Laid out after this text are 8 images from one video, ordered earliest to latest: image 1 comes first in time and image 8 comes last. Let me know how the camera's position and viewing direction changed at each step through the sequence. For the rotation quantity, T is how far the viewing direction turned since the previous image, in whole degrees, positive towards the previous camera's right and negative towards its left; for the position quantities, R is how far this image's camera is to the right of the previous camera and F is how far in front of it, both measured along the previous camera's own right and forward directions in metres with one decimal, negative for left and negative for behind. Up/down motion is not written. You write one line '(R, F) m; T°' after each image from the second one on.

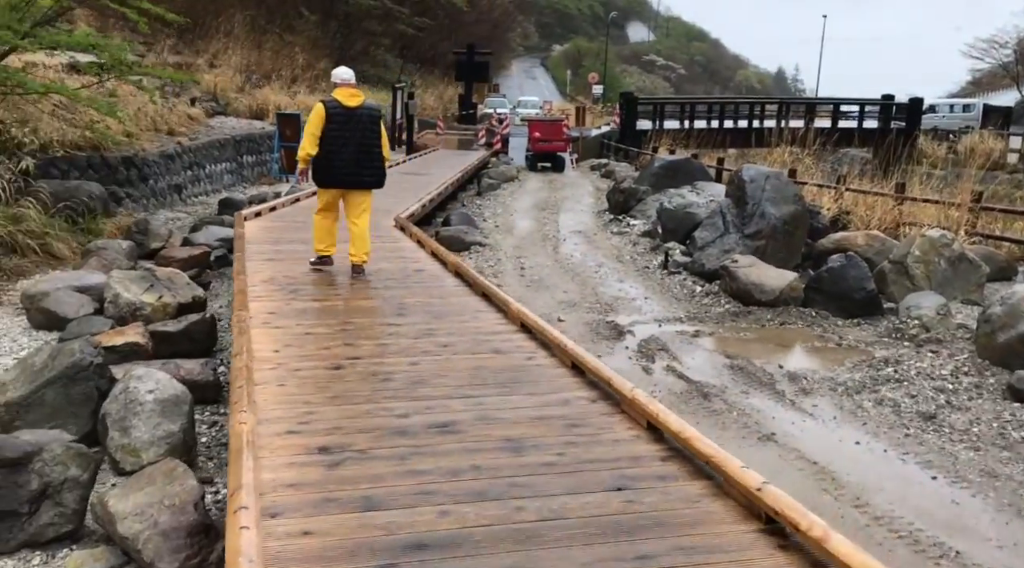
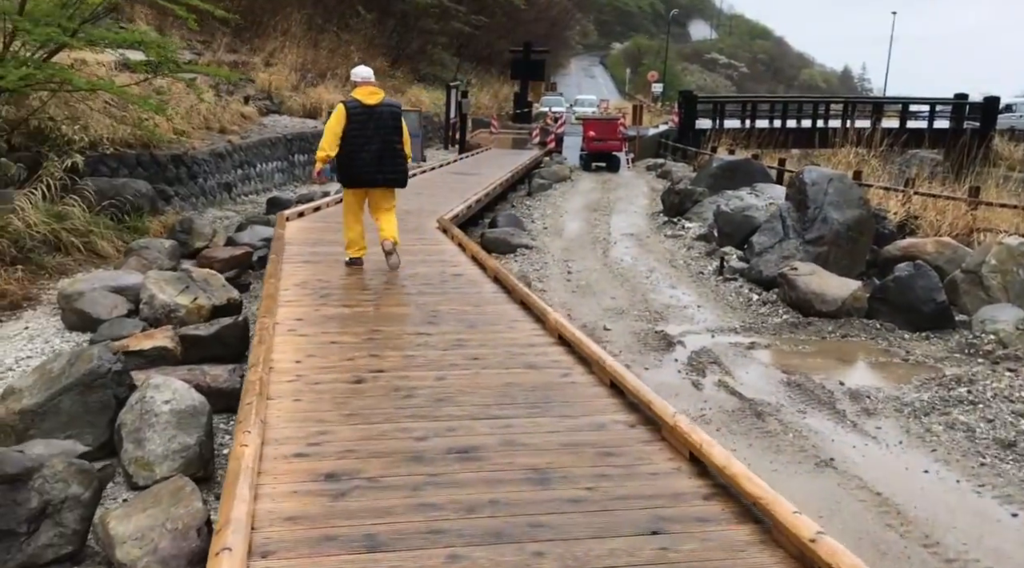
(+0.1, +0.3) m; -4°
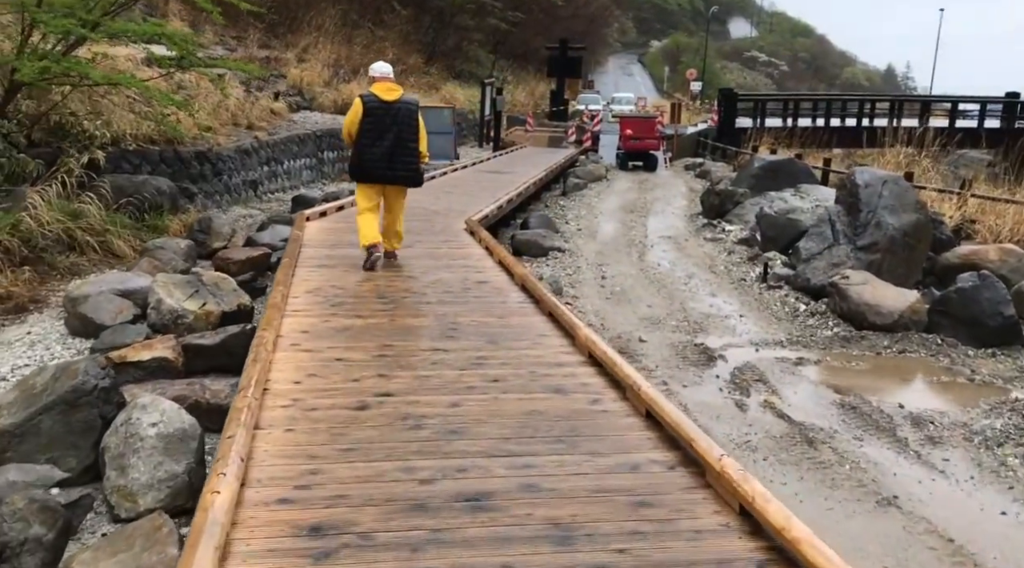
(0.0, +0.5) m; -2°
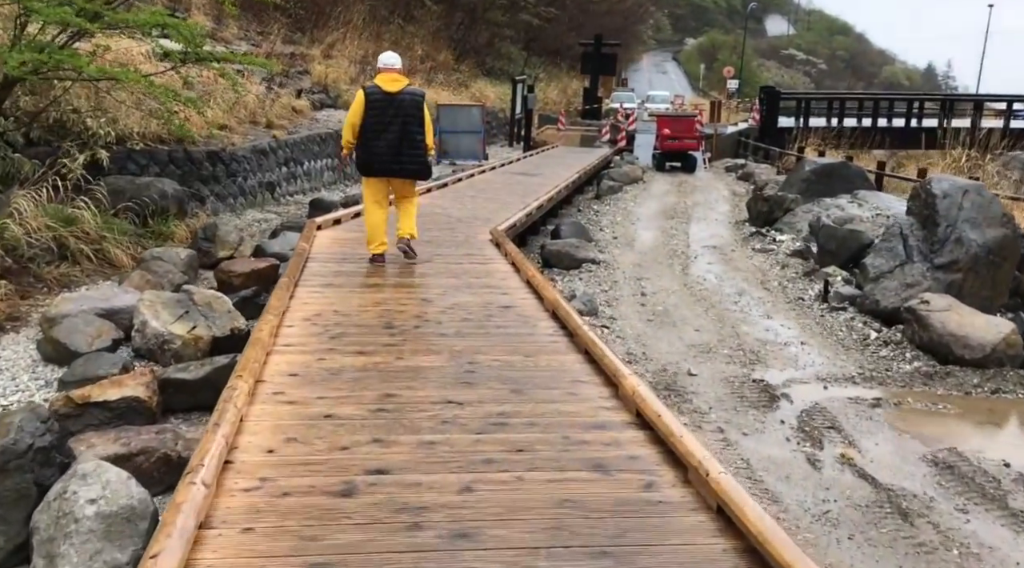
(0.0, +0.8) m; -2°
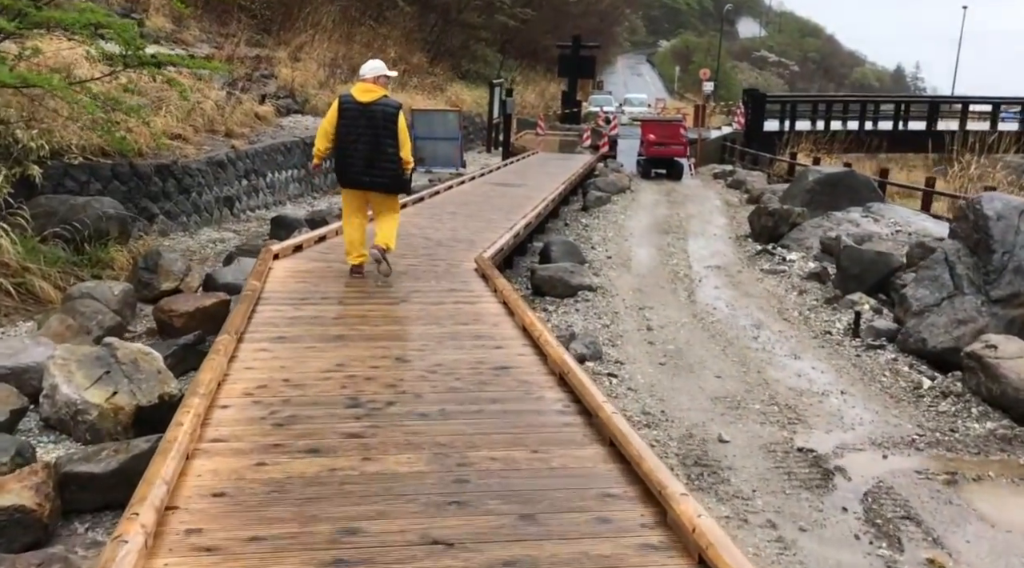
(-0.1, +1.0) m; +2°
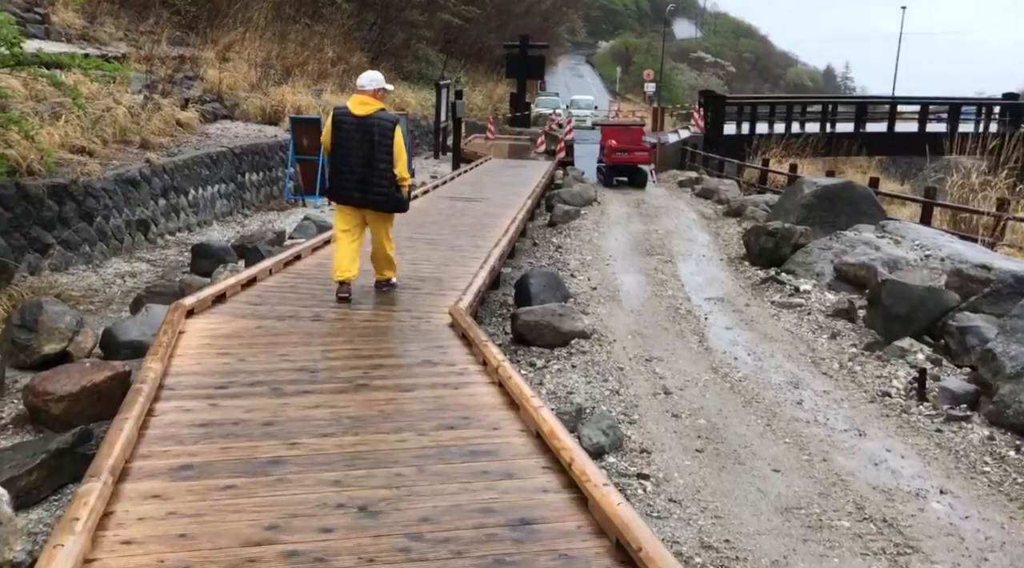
(-0.3, +1.5) m; +4°
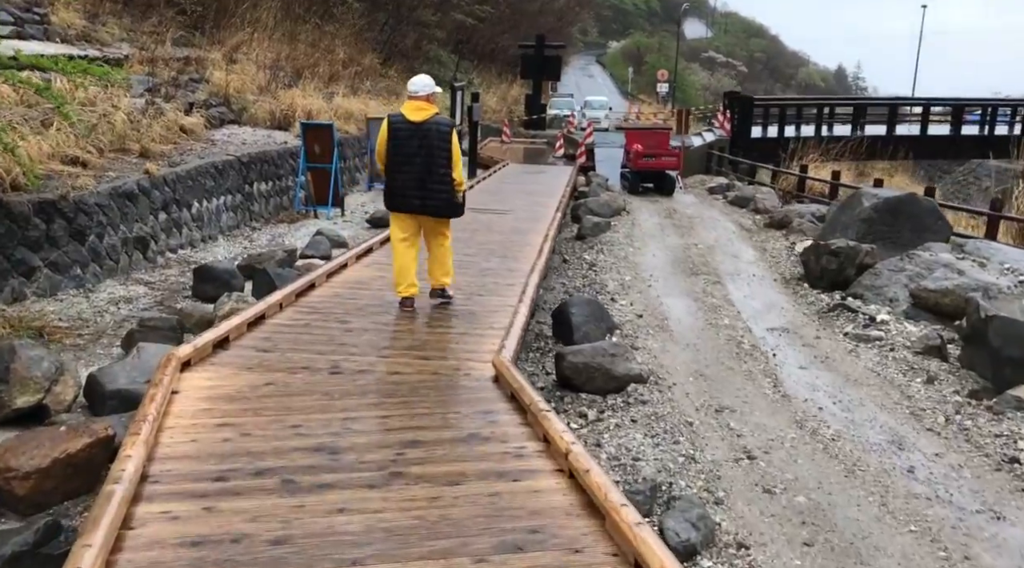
(-0.3, +0.9) m; -1°
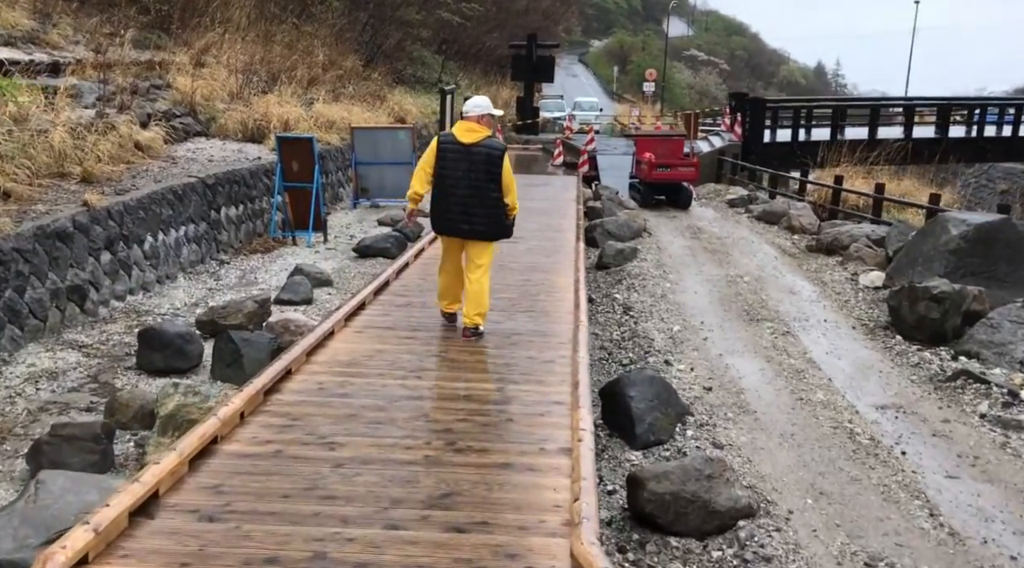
(-0.4, +1.7) m; +1°
